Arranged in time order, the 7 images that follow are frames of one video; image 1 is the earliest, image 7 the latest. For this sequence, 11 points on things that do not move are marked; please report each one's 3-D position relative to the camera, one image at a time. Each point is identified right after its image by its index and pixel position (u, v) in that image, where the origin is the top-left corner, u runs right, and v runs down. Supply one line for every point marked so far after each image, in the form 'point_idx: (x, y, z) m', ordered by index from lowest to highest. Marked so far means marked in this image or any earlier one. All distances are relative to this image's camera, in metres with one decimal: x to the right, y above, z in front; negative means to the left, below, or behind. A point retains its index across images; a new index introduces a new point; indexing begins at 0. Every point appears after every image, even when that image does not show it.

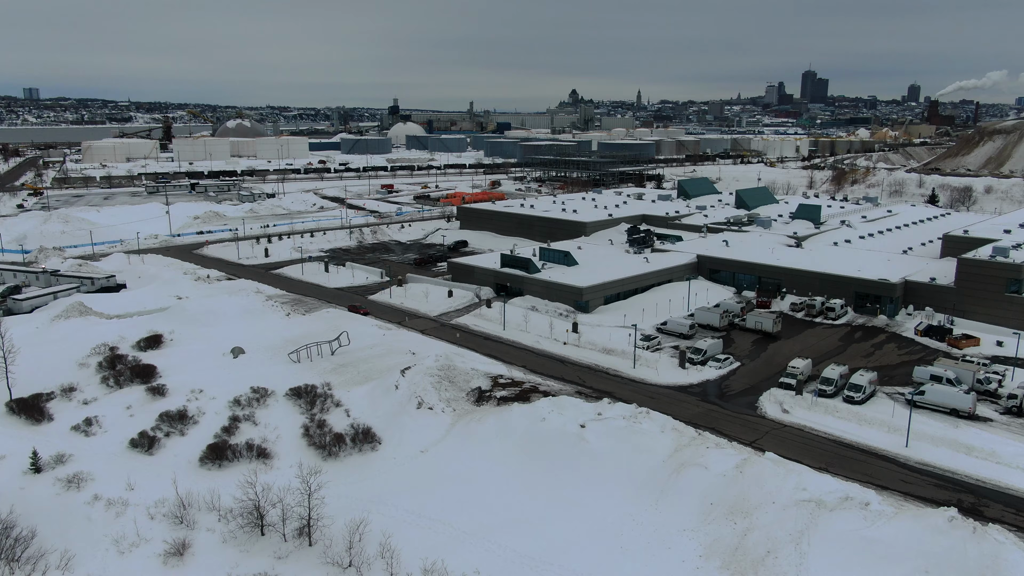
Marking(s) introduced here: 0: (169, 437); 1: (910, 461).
0: (-8.0, -3.5, +18.4) m
1: (+8.5, -3.7, +16.9) m
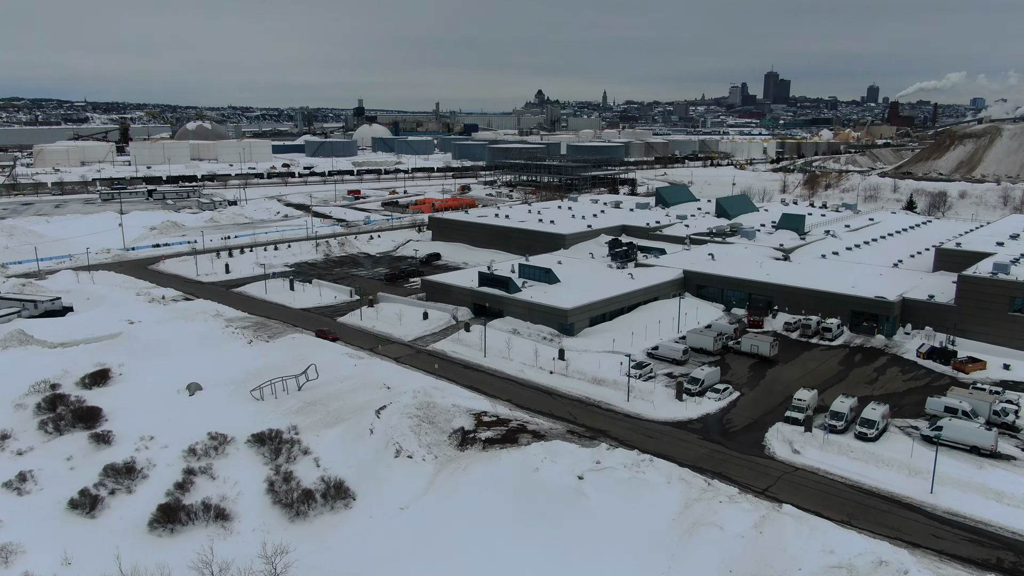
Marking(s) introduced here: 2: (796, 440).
0: (-8.2, -4.3, +16.3) m
1: (+8.4, -4.4, +15.5) m
2: (+6.7, -3.6, +18.6) m
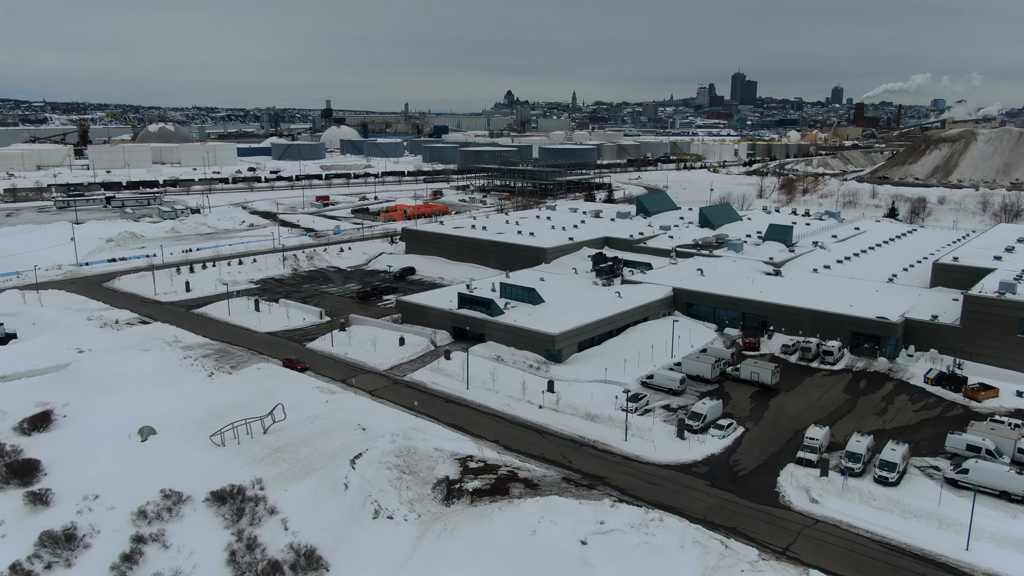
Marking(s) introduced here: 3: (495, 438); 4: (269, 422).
0: (-8.4, -5.1, +14.2) m
1: (+8.3, -5.1, +14.0) m
2: (+6.5, -4.3, +17.0) m
3: (-0.4, -3.7, +19.6) m
4: (-6.1, -3.4, +19.9) m
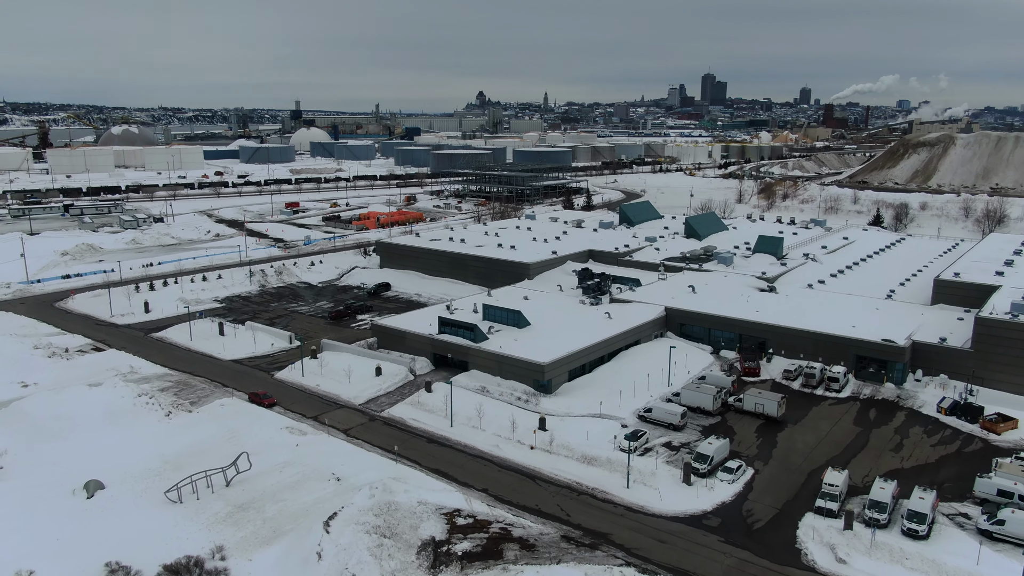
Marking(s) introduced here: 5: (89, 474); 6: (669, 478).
0: (-8.4, -5.9, +12.1) m
1: (+8.3, -5.8, +12.5) m
2: (+6.4, -5.0, +15.5) m
3: (-0.6, -4.5, +17.8) m
4: (-6.4, -4.2, +17.9) m
5: (-9.7, -4.2, +18.0) m
6: (+3.6, -4.4, +18.1) m
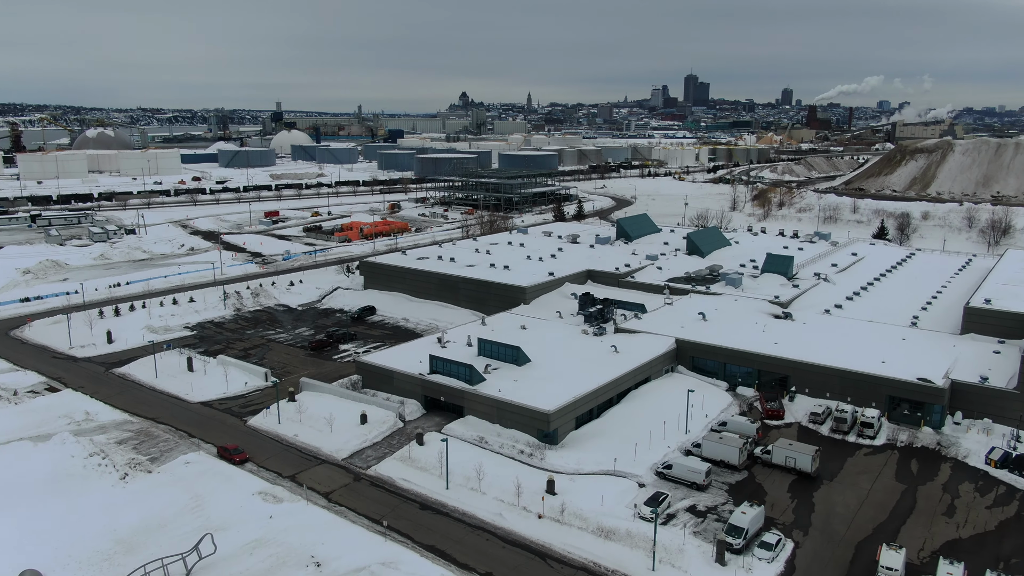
0: (-8.1, -7.0, +9.6) m
1: (+8.5, -6.7, +10.3) m
2: (+6.6, -6.0, +13.2) m
3: (-0.5, -5.5, +15.4) m
4: (-6.2, -5.2, +15.4) m
5: (-9.5, -5.3, +15.4) m
6: (+3.8, -5.4, +15.8) m
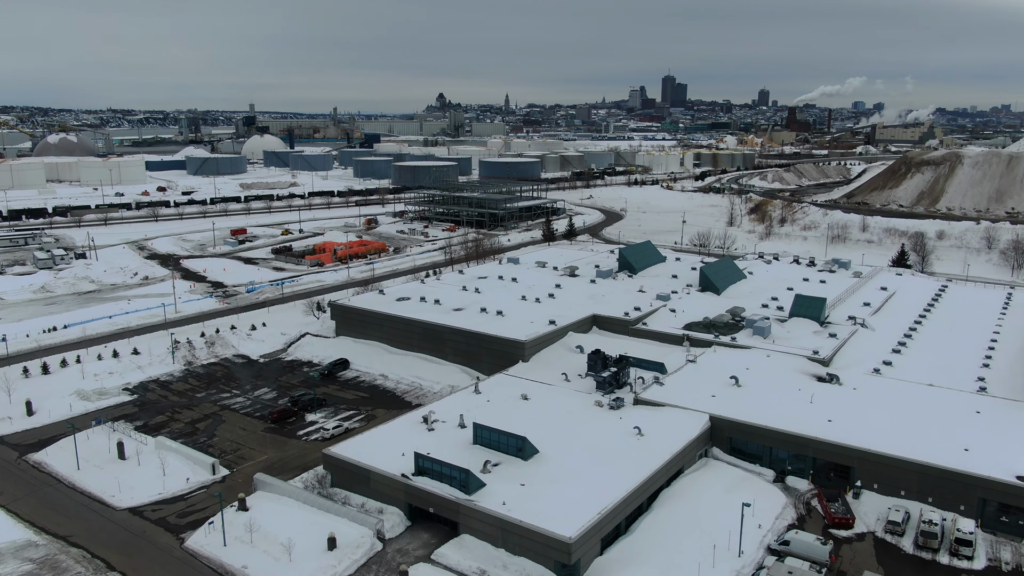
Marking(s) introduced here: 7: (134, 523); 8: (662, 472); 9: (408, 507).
0: (-7.5, -8.9, +4.8) m
1: (+9.1, -8.6, +6.0) m
2: (+7.0, -7.8, +8.9) m
3: (-0.1, -7.4, +10.9) m
4: (-5.8, -7.2, +10.7) m
5: (-9.2, -7.3, +10.7) m
6: (+4.1, -7.2, +11.4) m
7: (-9.2, -5.6, +19.0) m
8: (+3.7, -4.5, +19.2) m
9: (-2.4, -5.1, +18.5) m
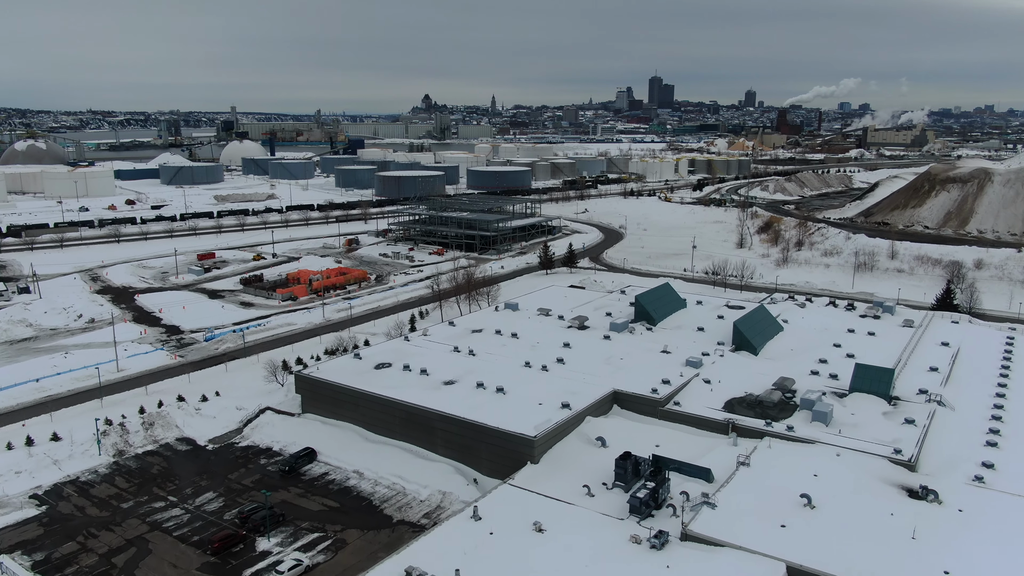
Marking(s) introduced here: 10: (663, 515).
0: (-7.0, -11.2, -0.8) m
1: (+9.6, -10.8, +0.7) m
2: (+7.5, -10.1, +3.5) m
3: (+0.3, -9.7, +5.4) m
4: (-5.4, -9.5, +5.1) m
5: (-8.7, -9.6, +5.0) m
6: (+4.6, -9.5, +6.0) m
7: (-8.9, -8.0, +13.4) m
8: (+4.0, -6.7, +13.8) m
9: (-2.1, -7.4, +13.0) m
10: (+3.8, -5.4, +18.9) m
